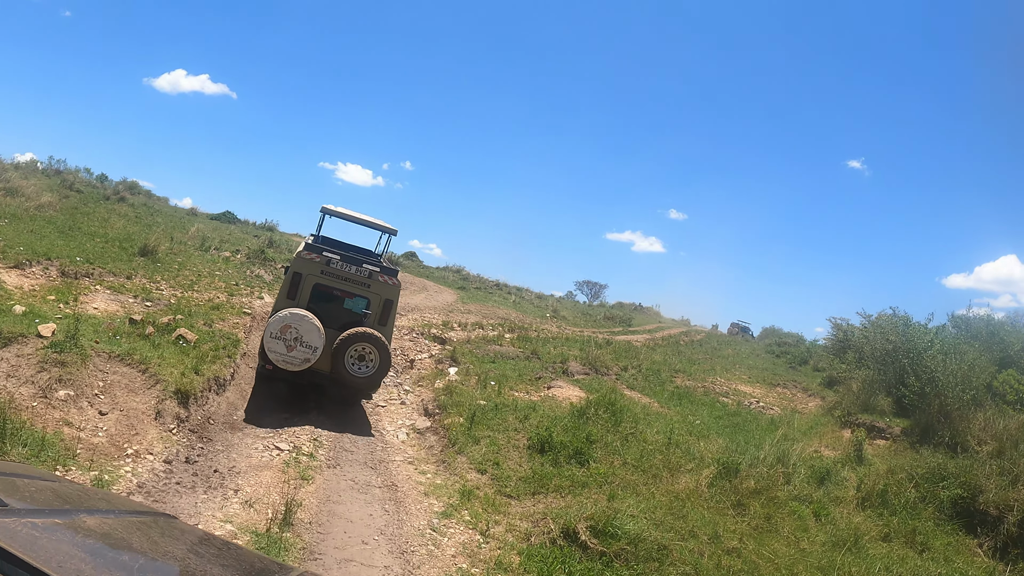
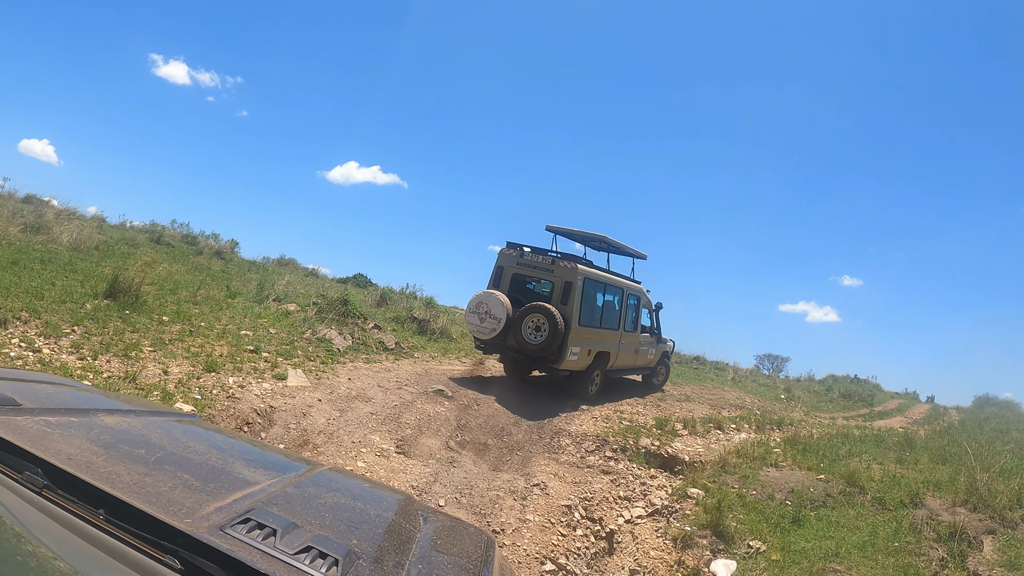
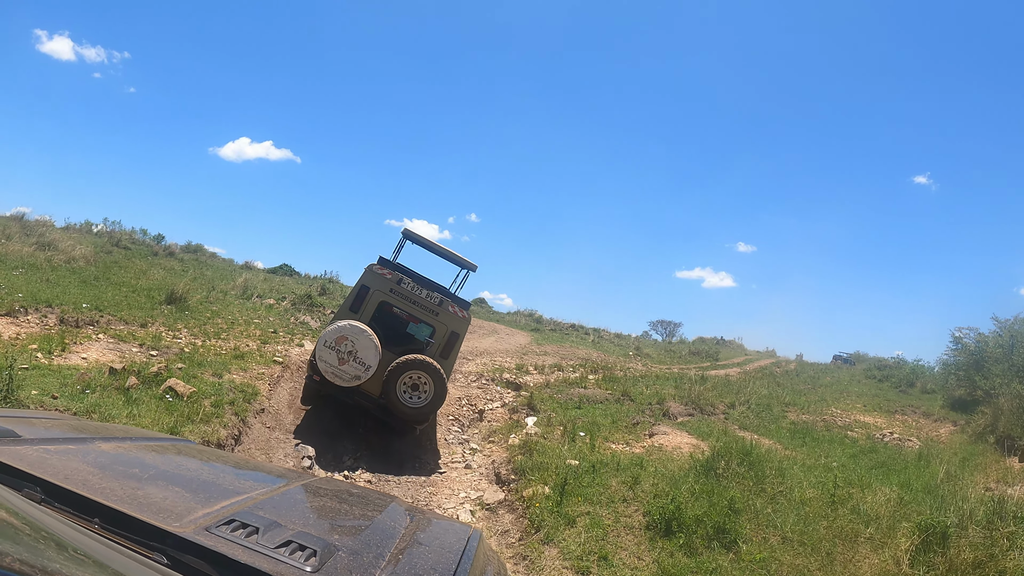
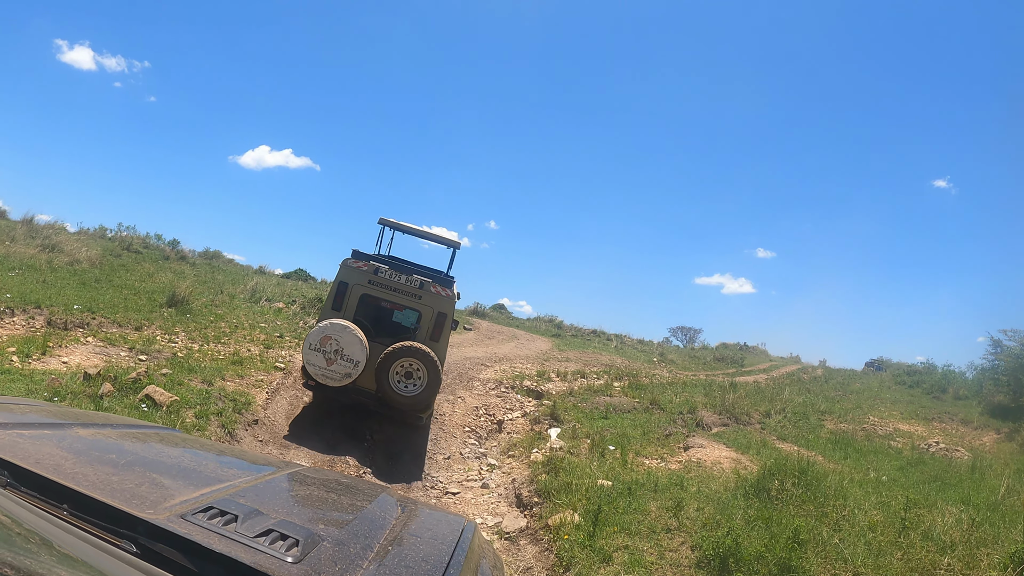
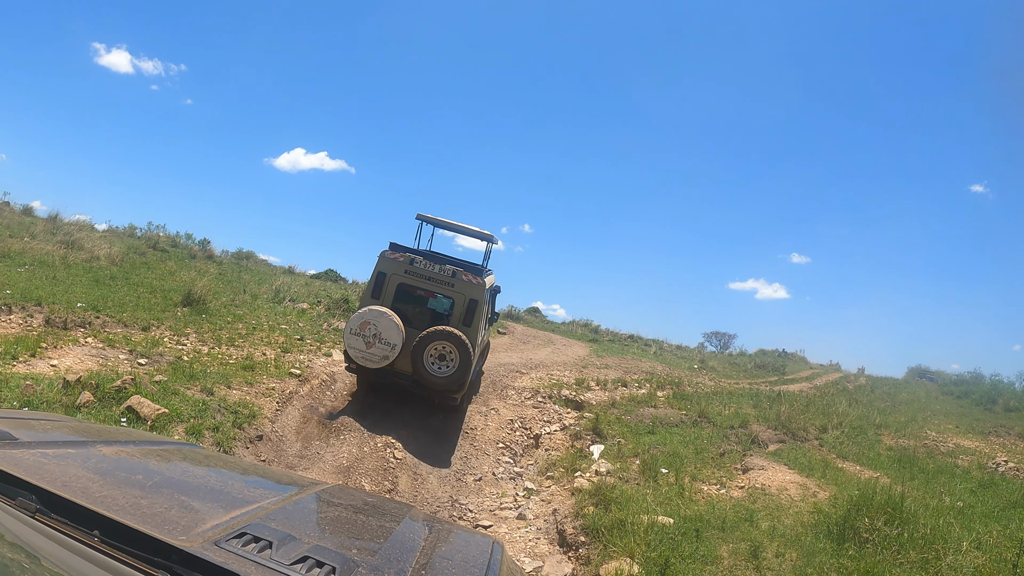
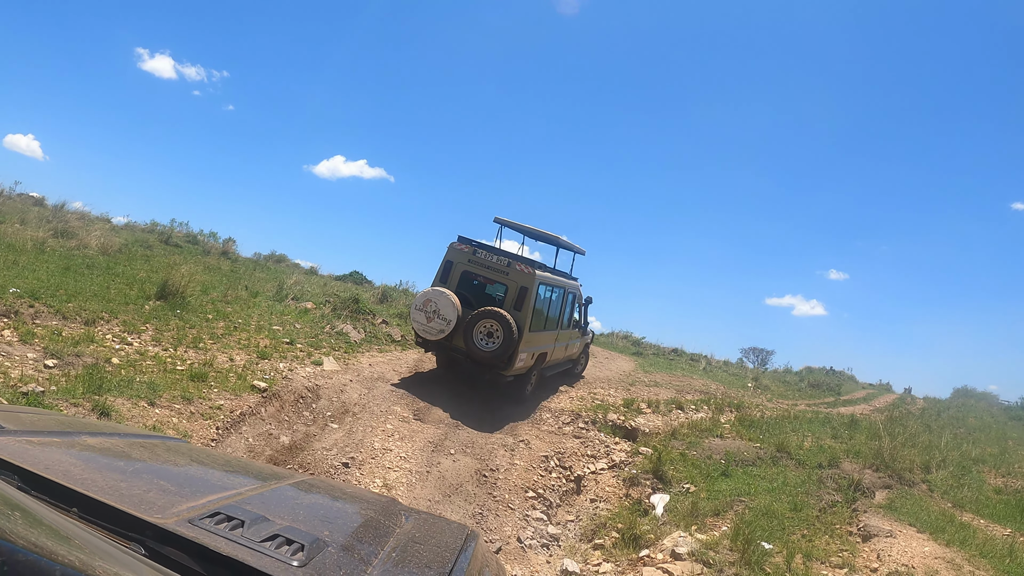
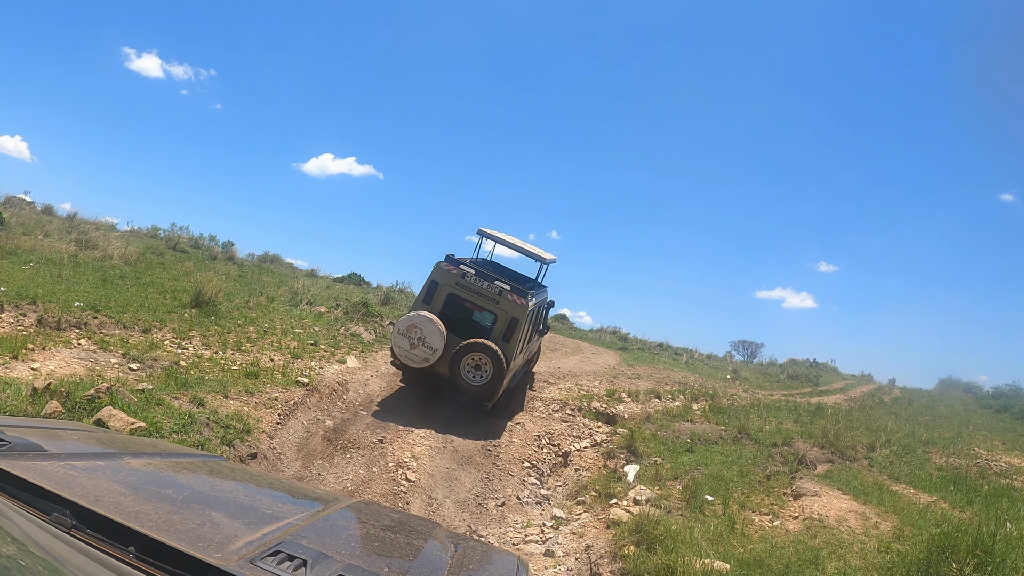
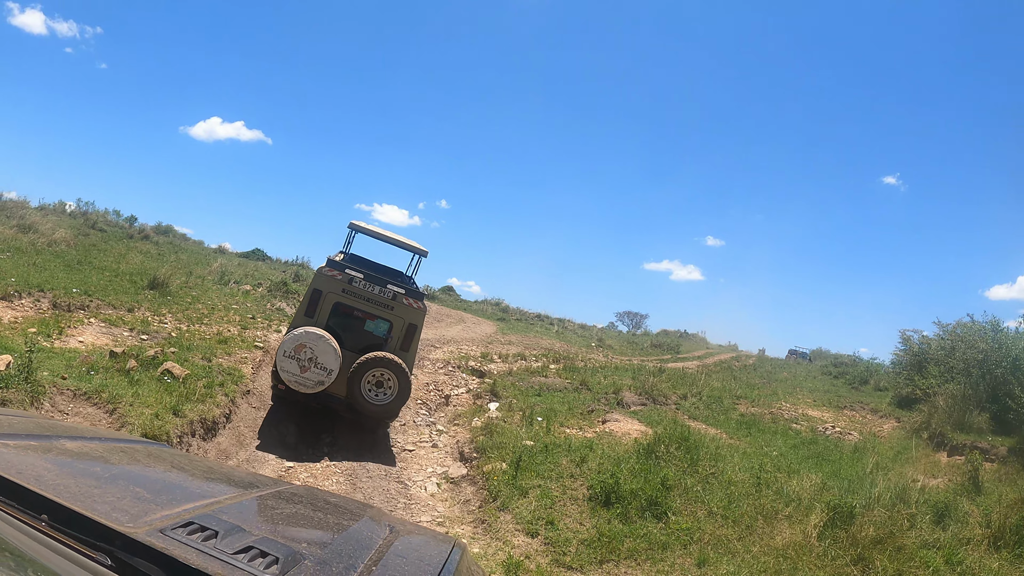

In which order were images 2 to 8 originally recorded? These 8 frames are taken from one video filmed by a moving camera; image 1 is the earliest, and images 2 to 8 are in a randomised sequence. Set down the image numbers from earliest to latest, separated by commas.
8, 3, 4, 5, 7, 6, 2
